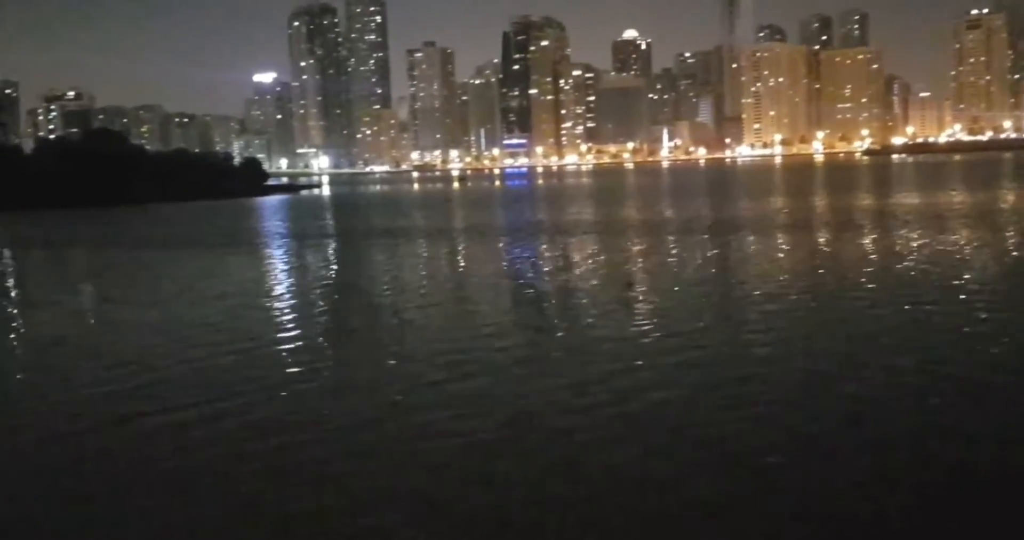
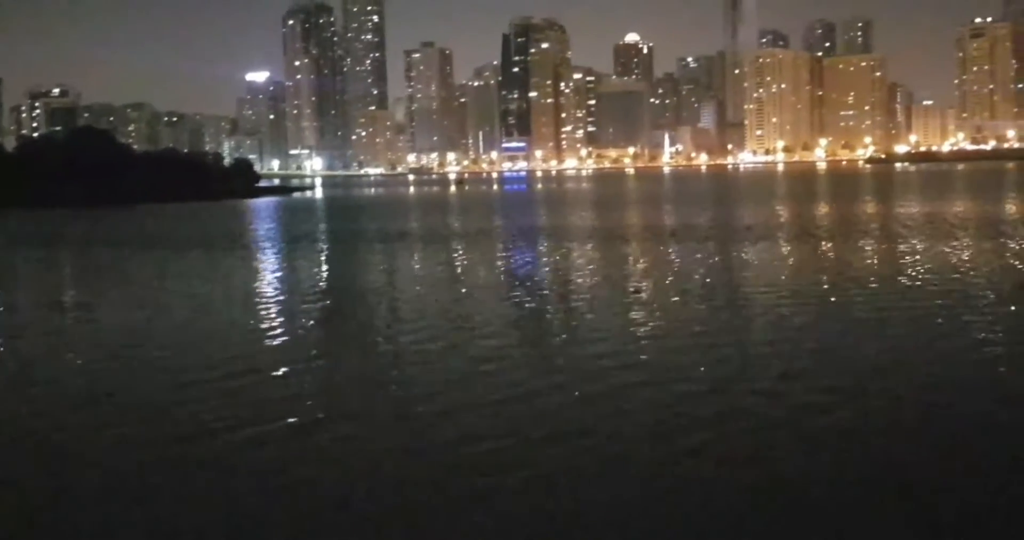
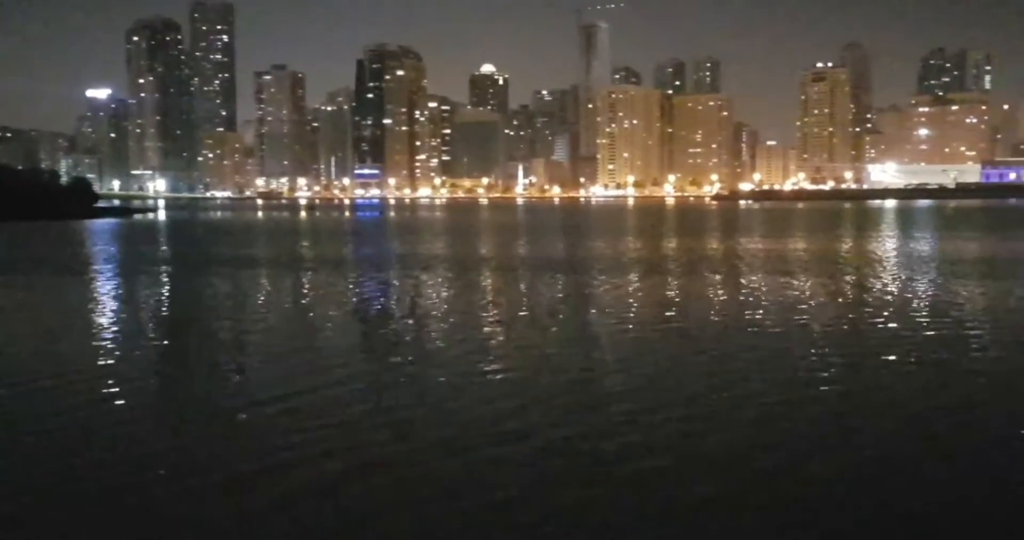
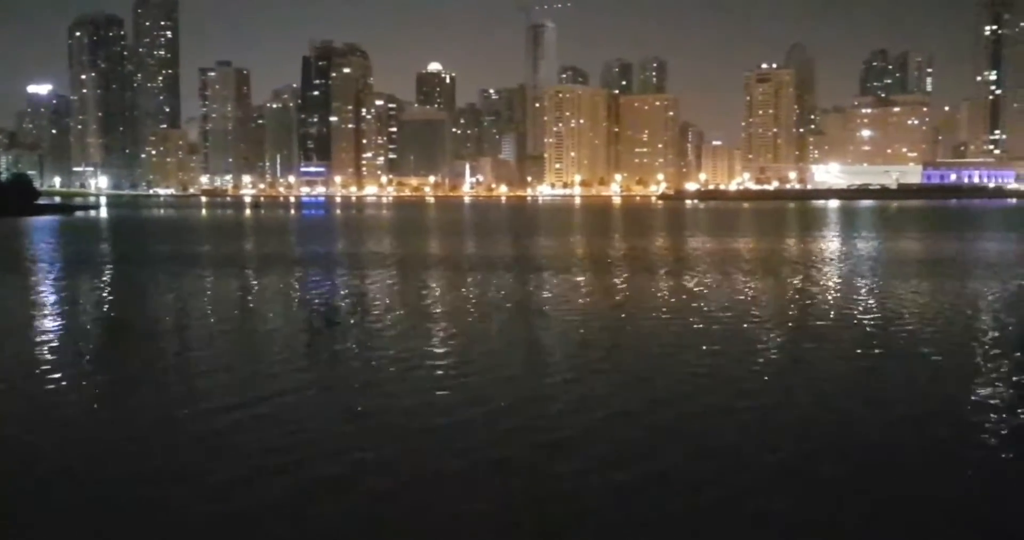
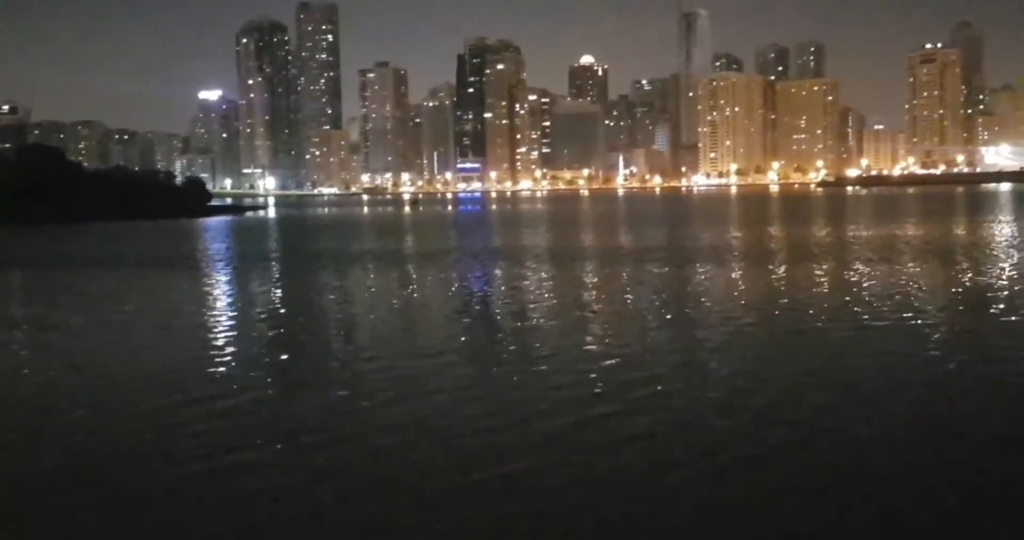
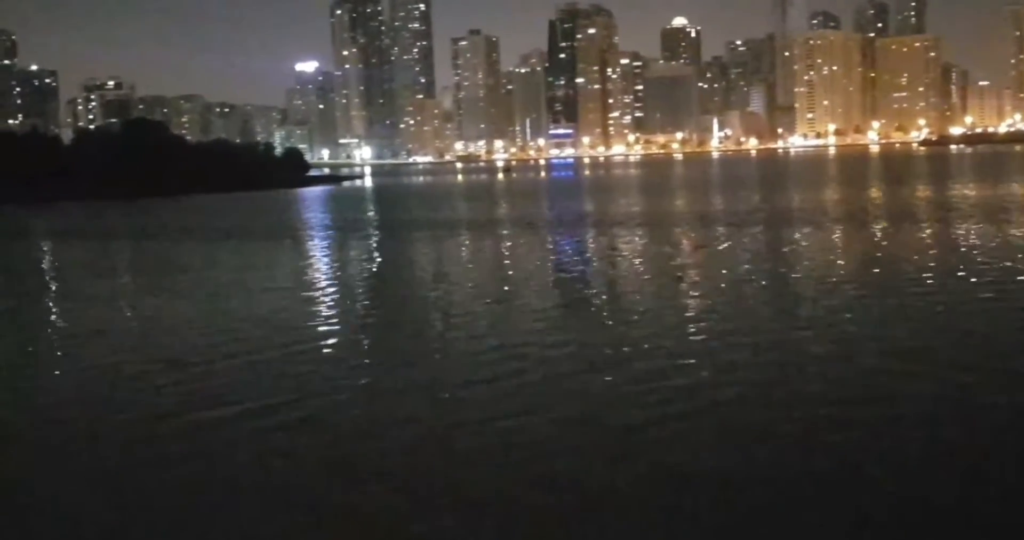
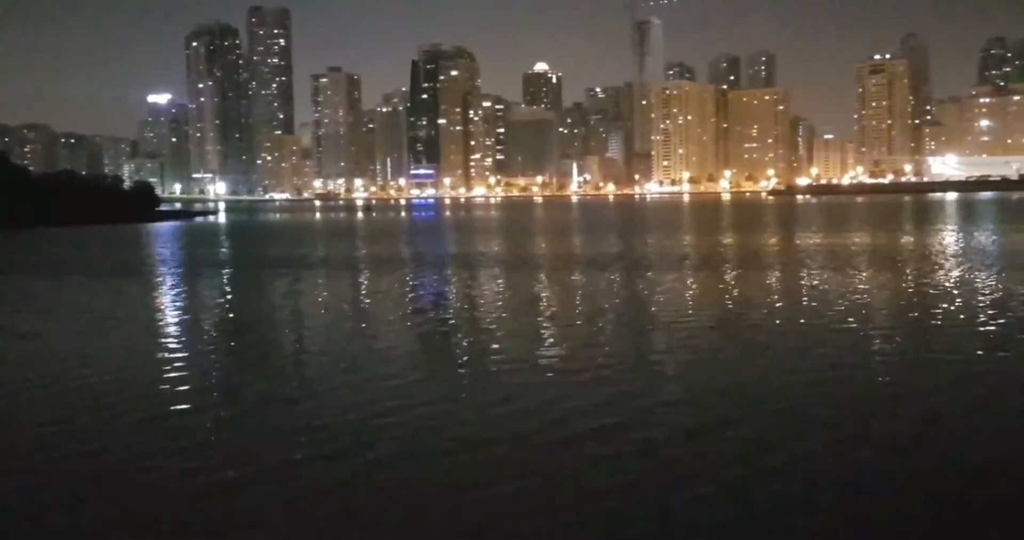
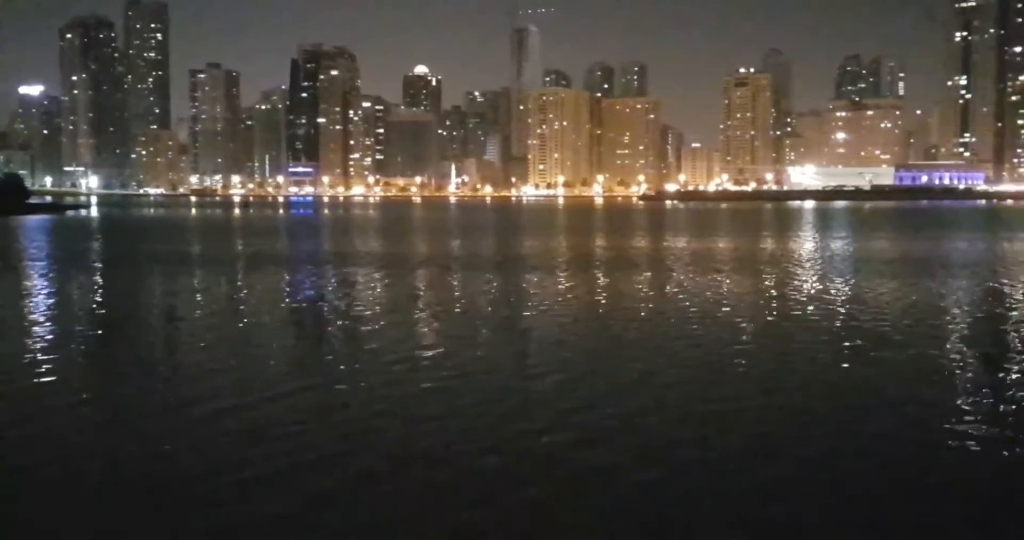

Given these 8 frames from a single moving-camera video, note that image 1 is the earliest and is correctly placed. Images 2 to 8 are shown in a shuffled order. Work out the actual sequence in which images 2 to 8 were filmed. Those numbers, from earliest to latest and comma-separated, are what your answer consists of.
6, 2, 5, 7, 3, 4, 8
